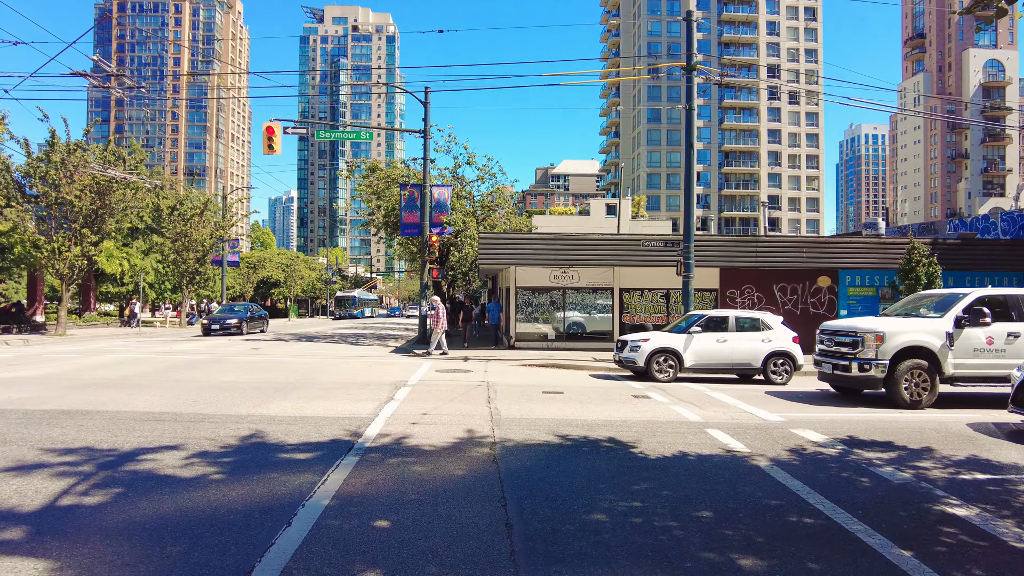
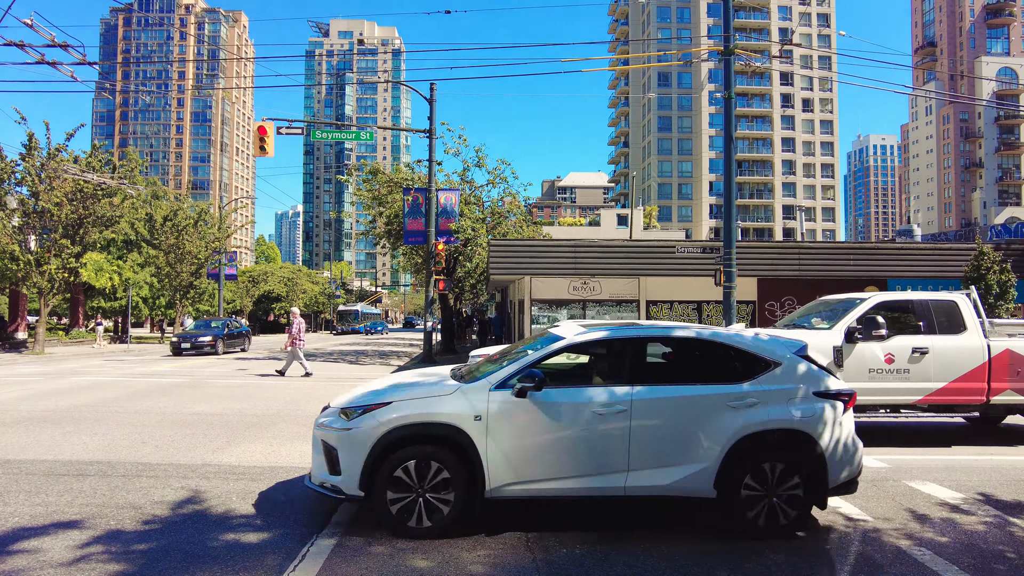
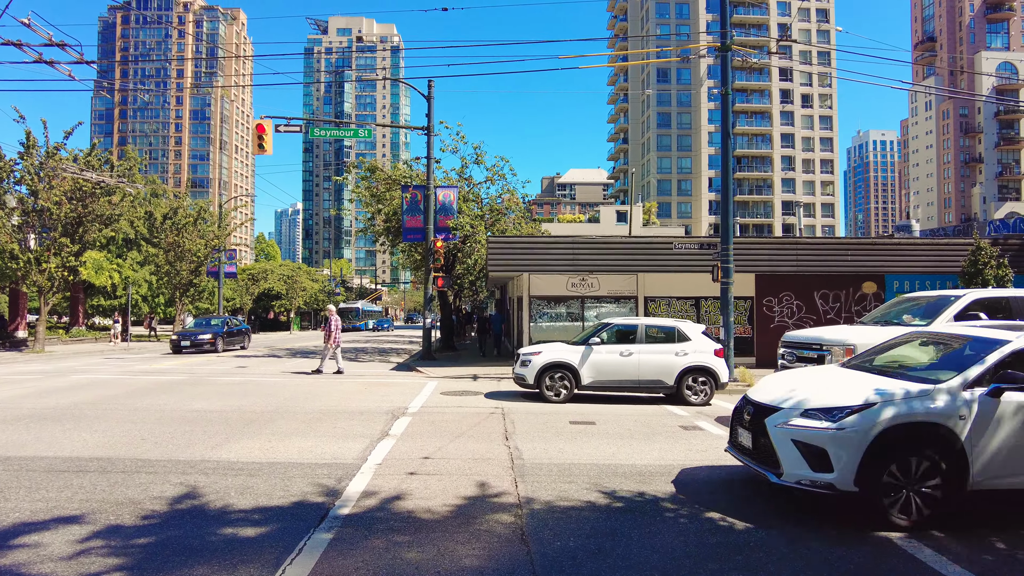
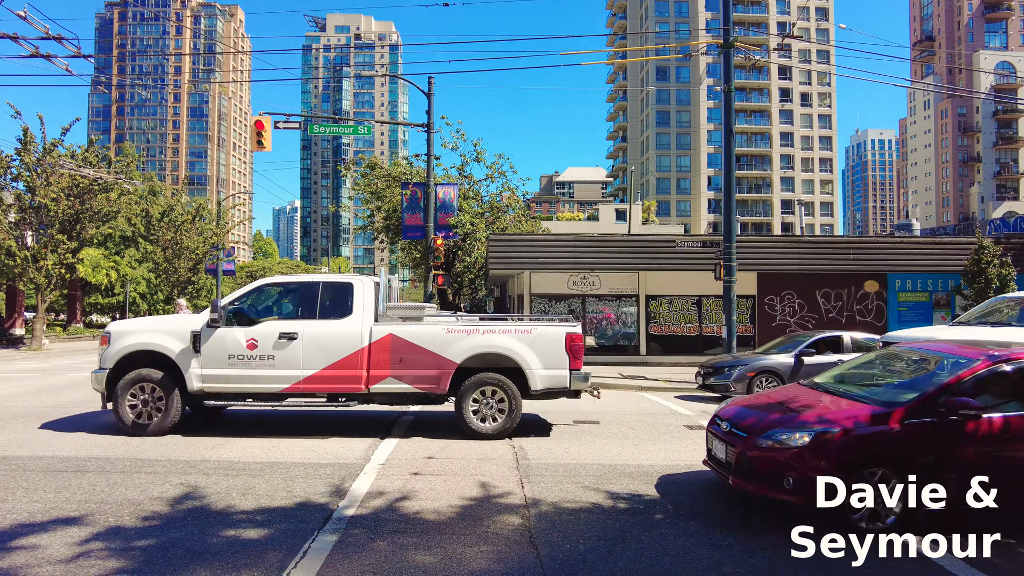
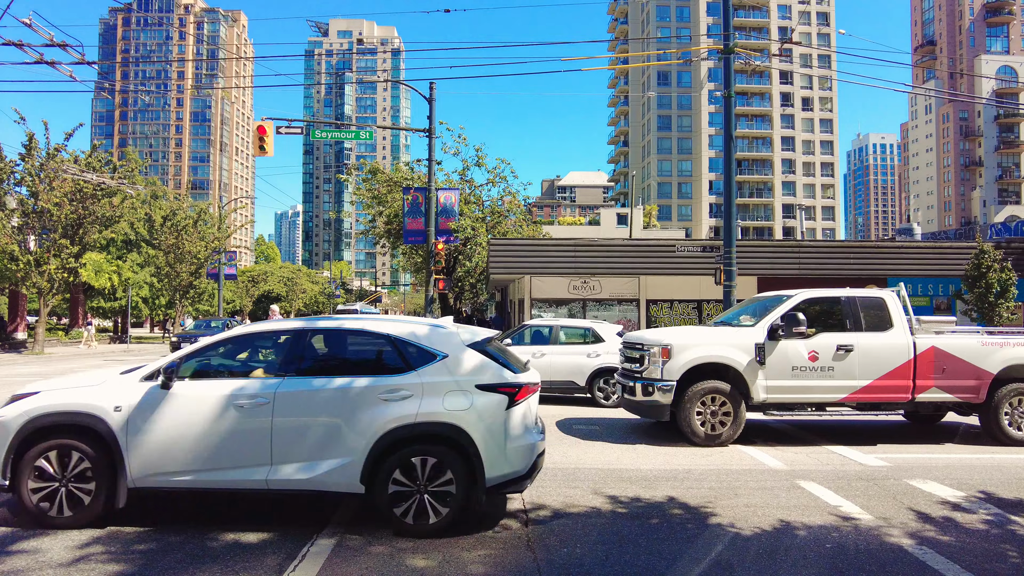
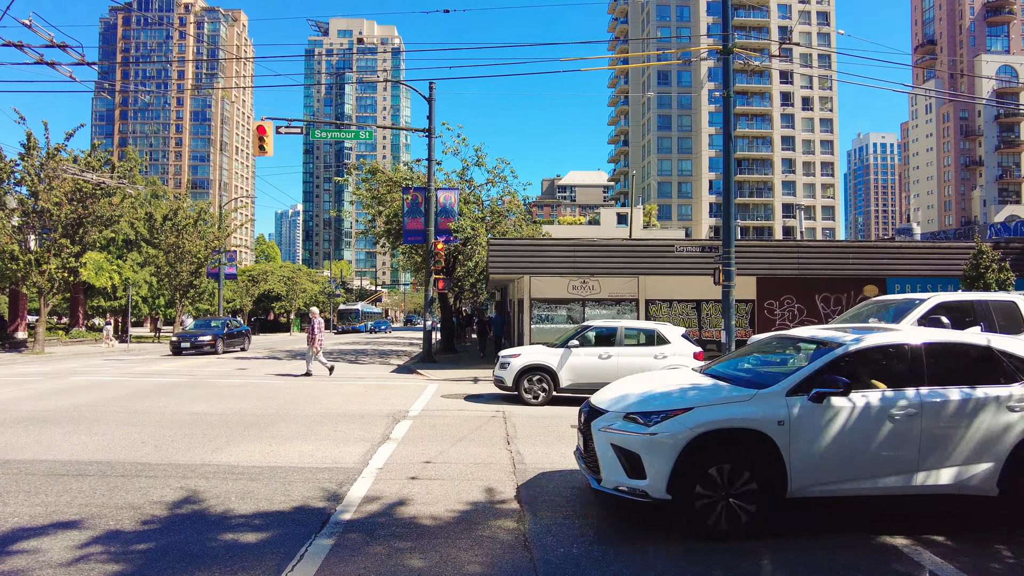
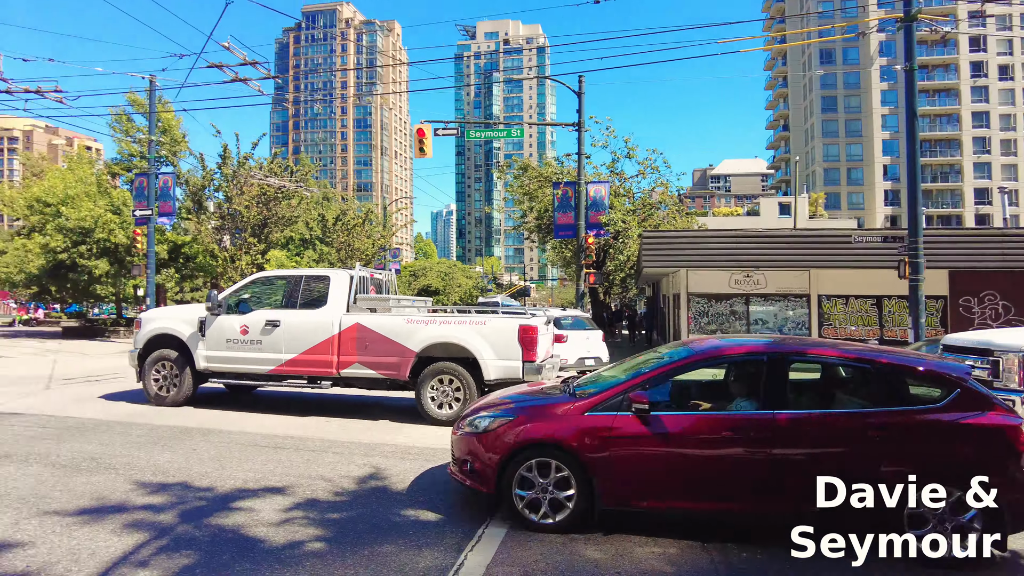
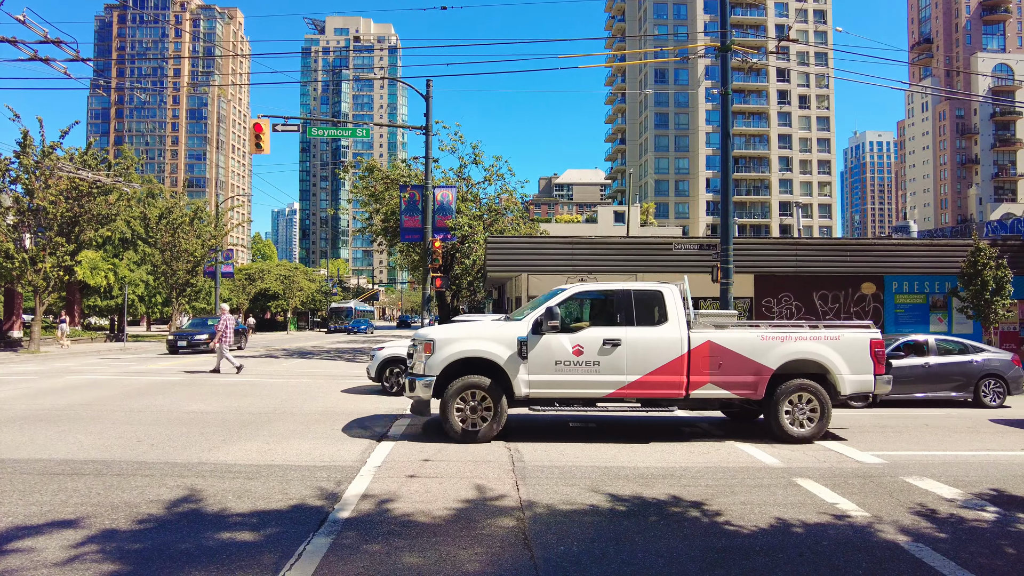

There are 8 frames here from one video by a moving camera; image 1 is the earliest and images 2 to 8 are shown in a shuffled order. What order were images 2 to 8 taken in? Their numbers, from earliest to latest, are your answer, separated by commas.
3, 6, 2, 5, 8, 4, 7
